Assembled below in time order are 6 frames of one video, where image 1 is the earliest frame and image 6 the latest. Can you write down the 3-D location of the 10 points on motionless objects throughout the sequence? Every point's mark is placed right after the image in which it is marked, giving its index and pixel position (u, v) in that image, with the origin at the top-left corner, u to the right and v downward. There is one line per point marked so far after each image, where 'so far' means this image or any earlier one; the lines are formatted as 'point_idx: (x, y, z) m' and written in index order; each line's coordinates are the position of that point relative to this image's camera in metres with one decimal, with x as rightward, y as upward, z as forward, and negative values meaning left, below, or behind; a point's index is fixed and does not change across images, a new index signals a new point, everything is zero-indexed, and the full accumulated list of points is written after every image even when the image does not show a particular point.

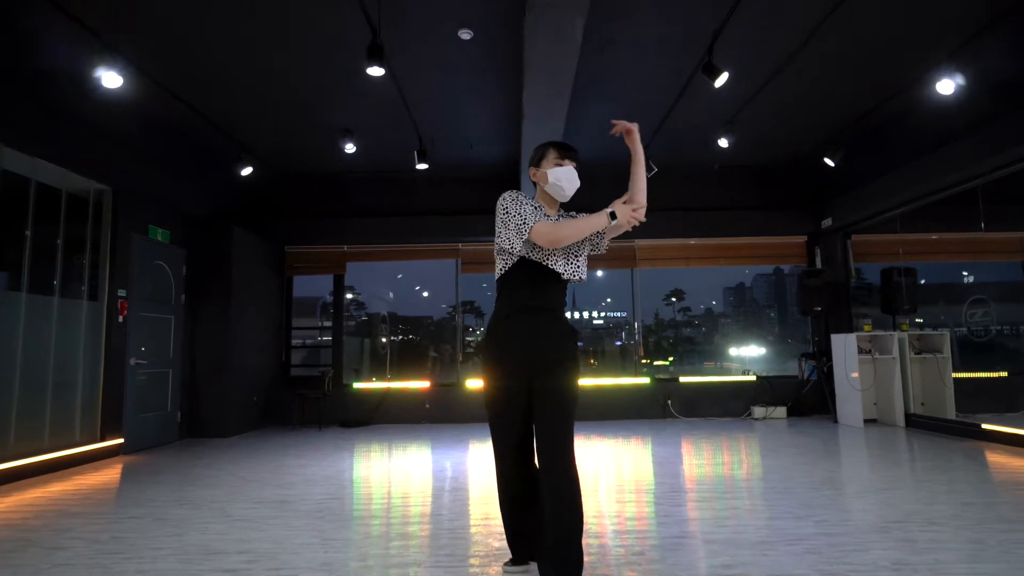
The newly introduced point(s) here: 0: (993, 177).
0: (+4.0, +0.9, +5.1) m
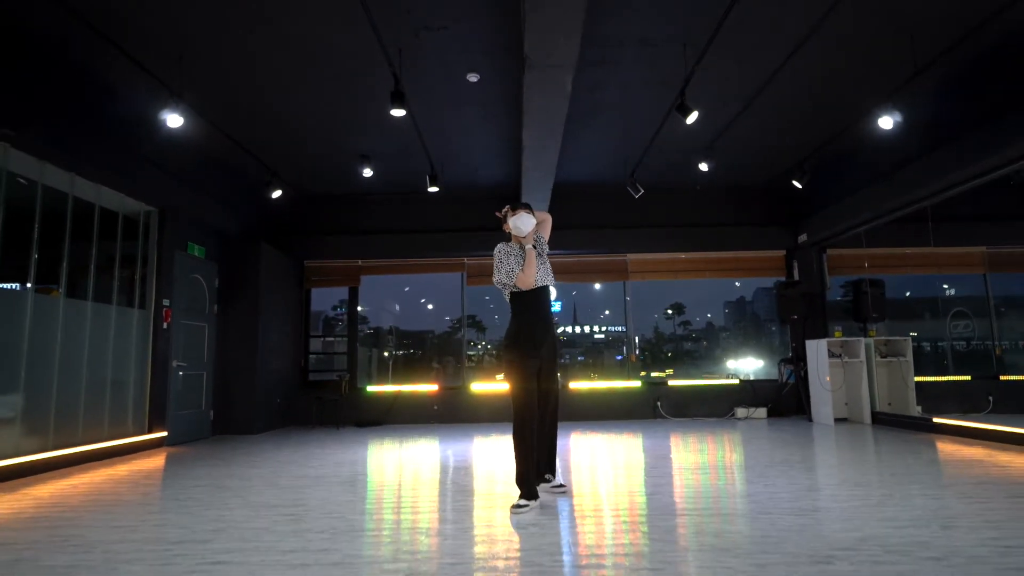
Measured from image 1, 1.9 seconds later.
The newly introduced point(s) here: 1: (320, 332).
0: (+4.0, +0.8, +5.7) m
1: (-2.5, -0.6, +8.3) m
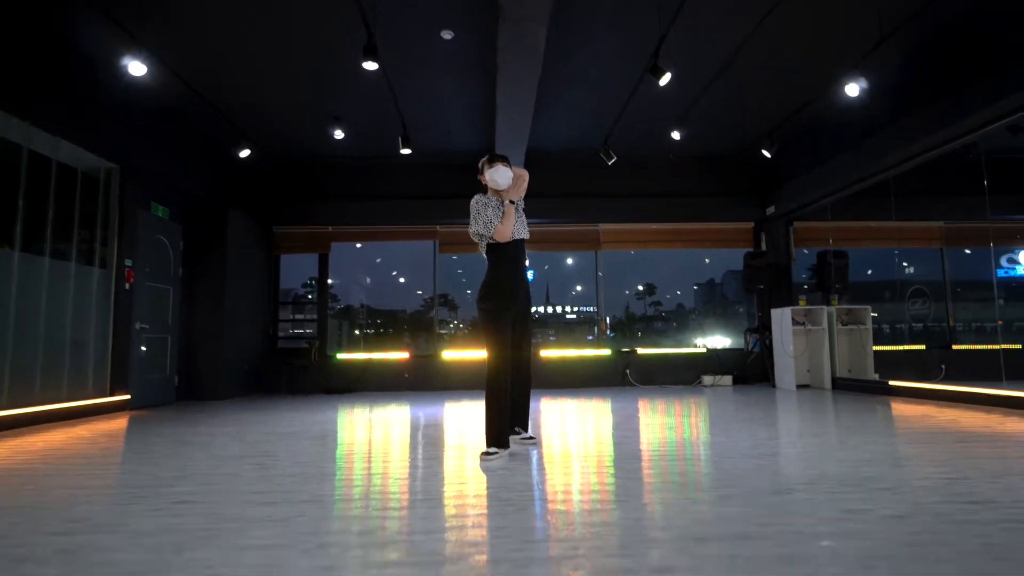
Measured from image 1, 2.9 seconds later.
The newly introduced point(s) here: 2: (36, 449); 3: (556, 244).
0: (+3.7, +1.1, +5.8) m
1: (-2.9, -0.1, +8.2) m
2: (-2.9, -1.0, +3.7) m
3: (+0.6, +0.6, +8.3) m
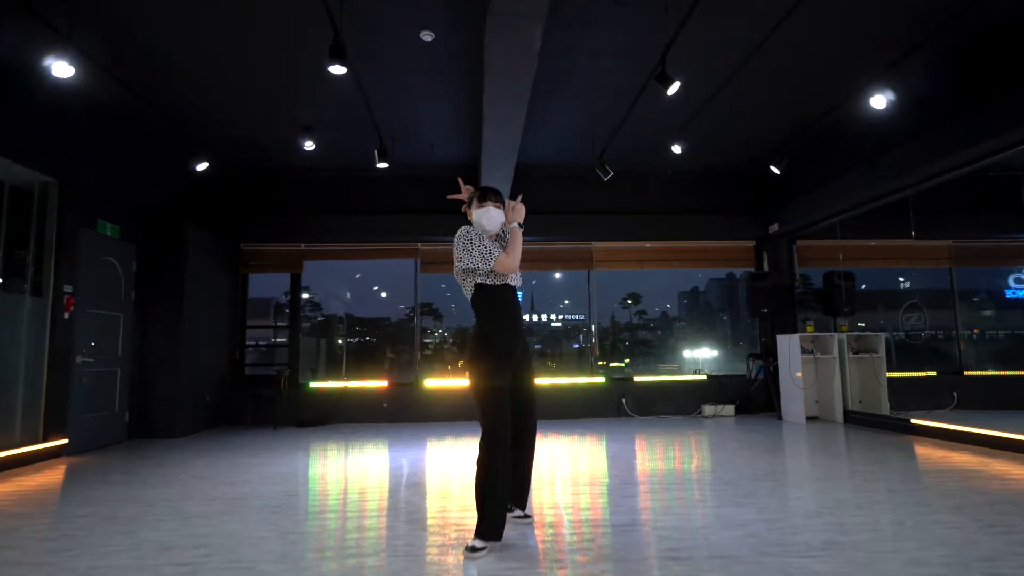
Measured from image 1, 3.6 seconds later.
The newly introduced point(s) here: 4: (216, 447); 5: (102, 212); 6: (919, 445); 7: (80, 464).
0: (+3.6, +0.9, +5.4) m
1: (-3.0, -0.4, +7.6) m
2: (-2.9, -1.2, +3.1) m
3: (+0.4, +0.3, +7.7) m
4: (-2.8, -1.5, +5.8) m
5: (-3.7, +0.7, +5.5) m
6: (+3.5, -1.3, +5.3) m
7: (-3.4, -1.4, +4.8) m
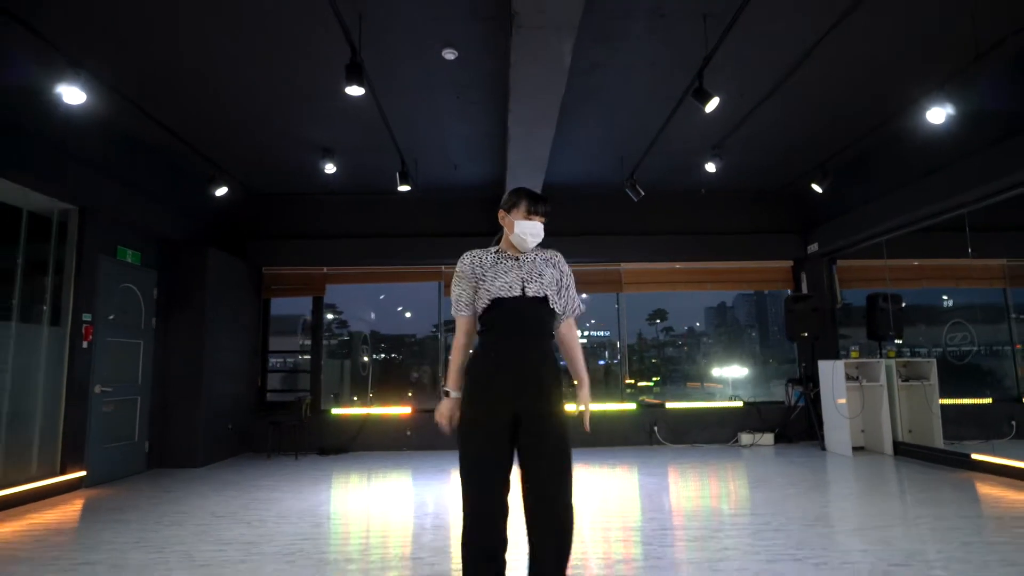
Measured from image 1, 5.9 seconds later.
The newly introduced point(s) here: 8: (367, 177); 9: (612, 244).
0: (+3.8, +0.7, +5.0) m
1: (-2.7, -0.7, +7.4) m
2: (-2.8, -1.4, +3.0) m
3: (+0.7, 0.0, +7.5) m
4: (-2.5, -1.7, +5.6) m
5: (-3.4, +0.4, +5.4) m
6: (+3.7, -1.5, +4.9) m
7: (-3.2, -1.6, +4.7) m
8: (-1.5, +1.1, +6.2) m
9: (+1.2, +0.5, +7.2) m
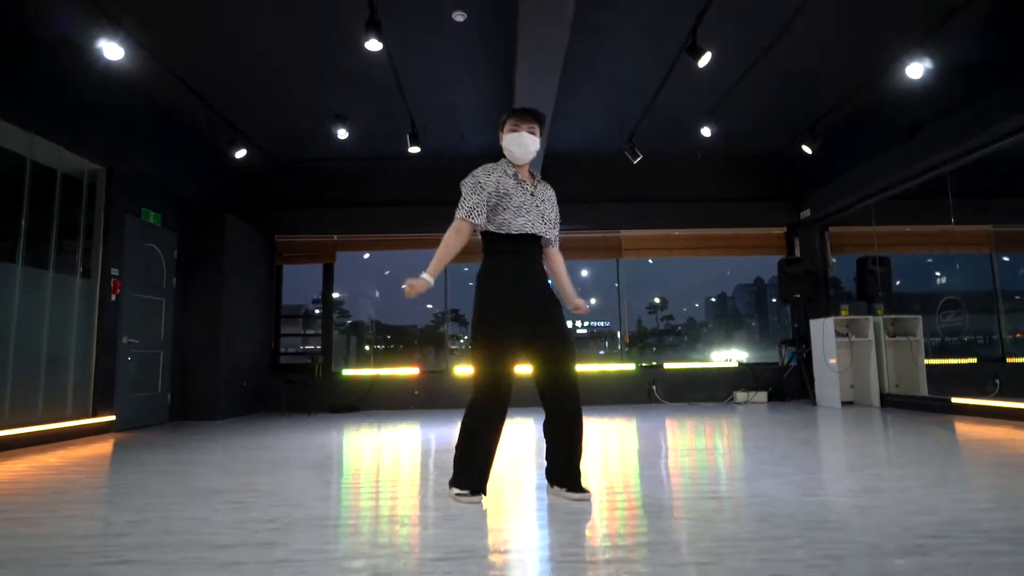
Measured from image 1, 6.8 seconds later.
0: (+3.9, +1.1, +5.3) m
1: (-2.7, -0.3, +7.7) m
2: (-2.8, -1.0, +3.3) m
3: (+0.8, +0.5, +7.8) m
4: (-2.5, -1.3, +5.9) m
5: (-3.4, +0.8, +5.7) m
6: (+3.8, -1.1, +5.2) m
7: (-3.1, -1.2, +5.0) m
8: (-1.4, +1.5, +6.5) m
9: (+1.2, +1.0, +7.5) m
